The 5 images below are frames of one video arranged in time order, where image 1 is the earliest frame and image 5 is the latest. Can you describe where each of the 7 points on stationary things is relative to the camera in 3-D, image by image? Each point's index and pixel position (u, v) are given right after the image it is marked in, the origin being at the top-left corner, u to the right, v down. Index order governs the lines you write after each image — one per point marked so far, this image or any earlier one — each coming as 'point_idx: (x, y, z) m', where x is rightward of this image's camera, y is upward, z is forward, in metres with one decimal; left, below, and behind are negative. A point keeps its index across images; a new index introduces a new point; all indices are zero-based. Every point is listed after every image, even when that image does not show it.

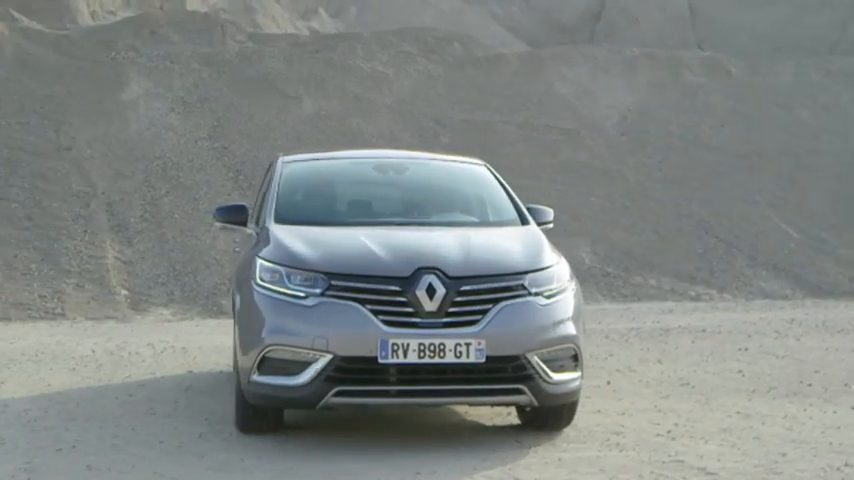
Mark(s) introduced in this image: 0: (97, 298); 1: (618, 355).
0: (-4.6, -0.8, +17.8) m
1: (+1.9, -1.1, +12.4) m
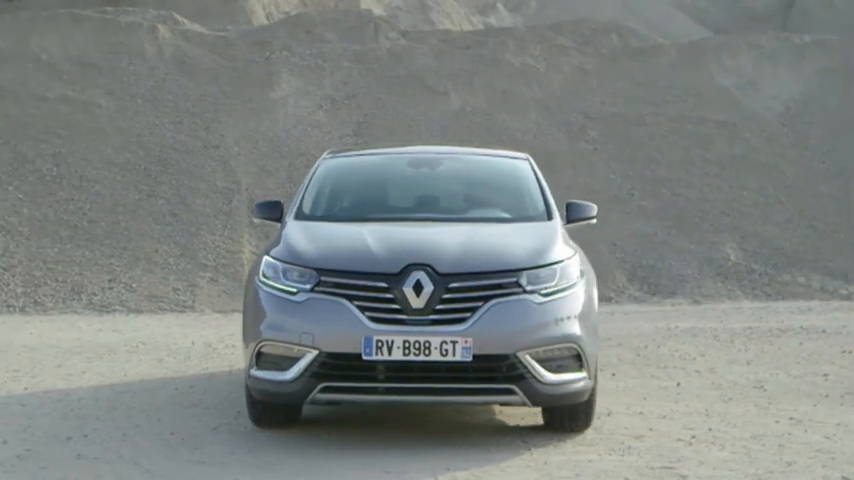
0: (-2.9, -0.7, +18.3) m
1: (+2.7, -1.1, +11.9) m
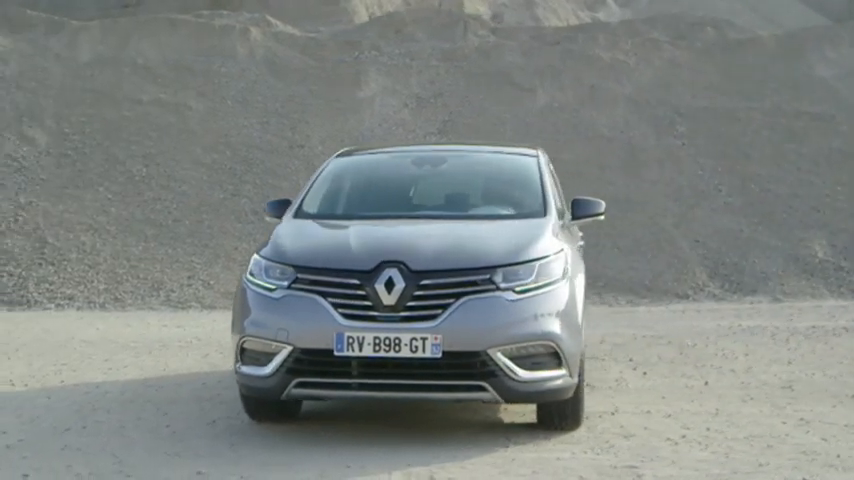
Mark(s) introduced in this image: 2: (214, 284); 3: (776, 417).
0: (-1.8, -0.7, +18.6) m
1: (+3.0, -1.1, +11.7) m
2: (-3.1, -0.6, +18.4) m
3: (+2.3, -1.2, +8.4) m
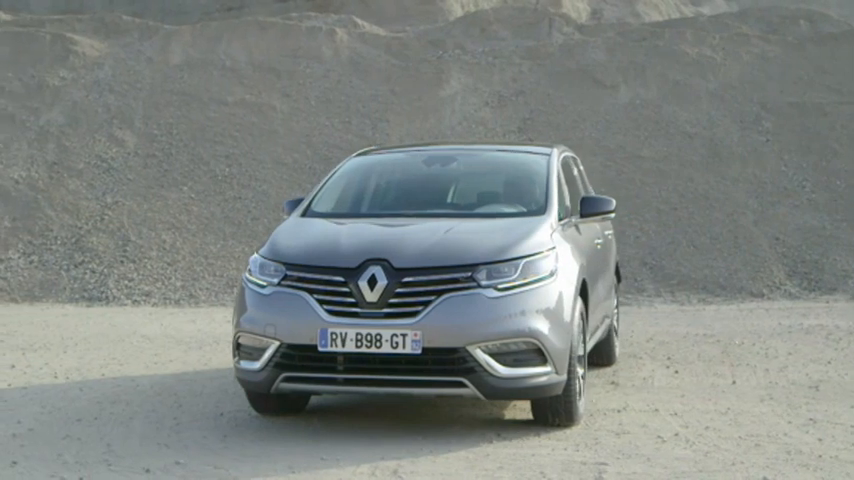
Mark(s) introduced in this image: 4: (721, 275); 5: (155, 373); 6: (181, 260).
0: (-0.8, -0.7, +18.8) m
1: (+3.4, -1.0, +11.5) m
2: (-2.1, -0.6, +18.8) m
3: (+2.4, -1.2, +8.3) m
4: (+4.5, -0.5, +19.1) m
5: (-2.3, -1.1, +10.9) m
6: (-3.8, -0.3, +19.4) m
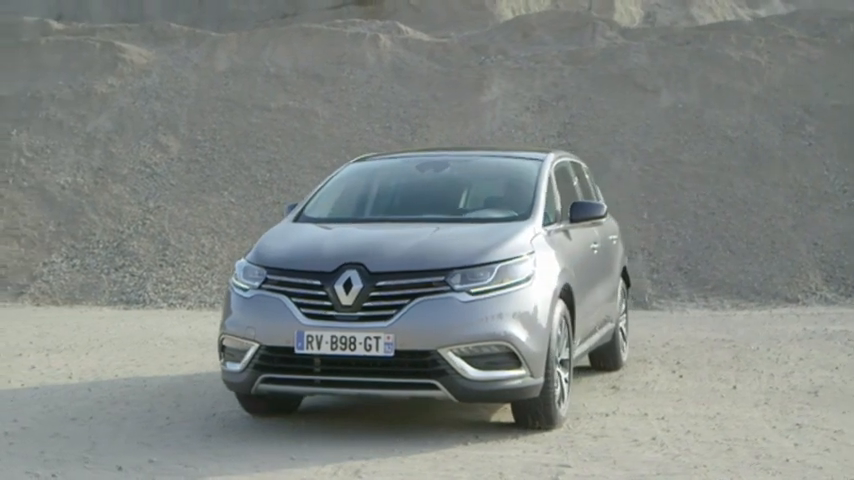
0: (-0.3, -0.7, +19.0) m
1: (+3.5, -1.1, +11.4) m
2: (-1.6, -0.7, +19.0) m
3: (+2.3, -1.2, +8.3) m
4: (+4.9, -0.6, +19.0) m
5: (-2.3, -1.2, +11.1) m
6: (-3.3, -0.4, +19.7) m
